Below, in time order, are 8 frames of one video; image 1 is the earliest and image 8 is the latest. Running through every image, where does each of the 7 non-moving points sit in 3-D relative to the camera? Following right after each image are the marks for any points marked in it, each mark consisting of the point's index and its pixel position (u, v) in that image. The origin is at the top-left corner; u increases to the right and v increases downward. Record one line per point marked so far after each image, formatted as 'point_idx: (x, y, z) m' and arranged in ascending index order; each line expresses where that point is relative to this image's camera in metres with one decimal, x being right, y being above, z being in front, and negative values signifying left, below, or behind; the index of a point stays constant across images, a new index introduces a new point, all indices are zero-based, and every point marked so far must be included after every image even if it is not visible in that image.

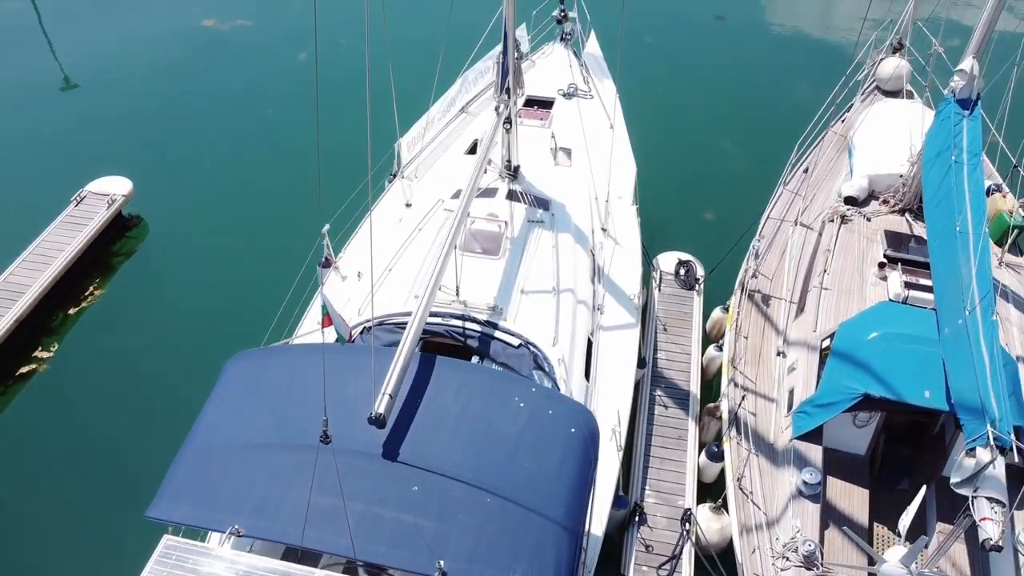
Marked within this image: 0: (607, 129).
0: (+1.3, +2.2, +11.3) m
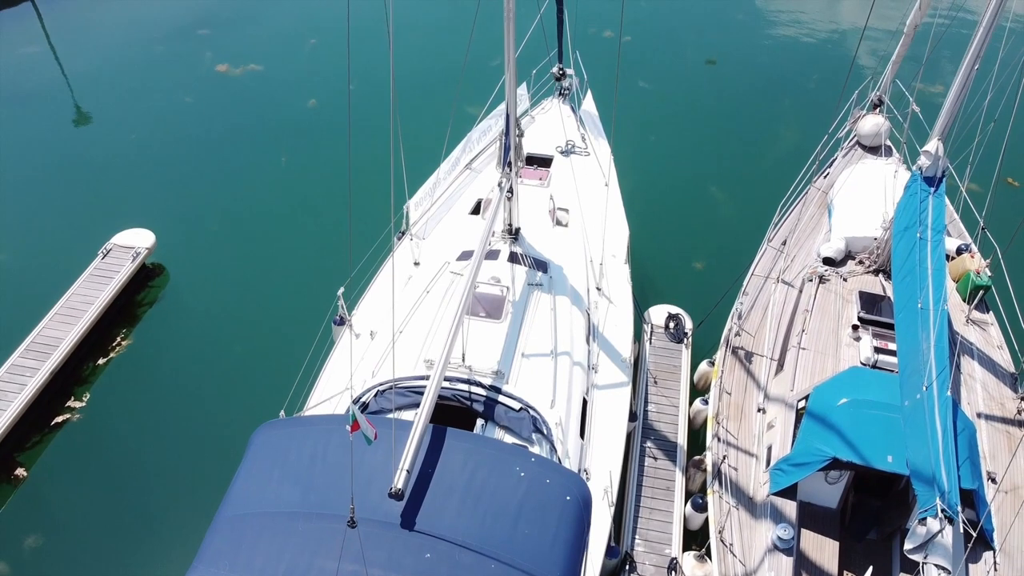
0: (+1.3, +1.5, +12.0) m
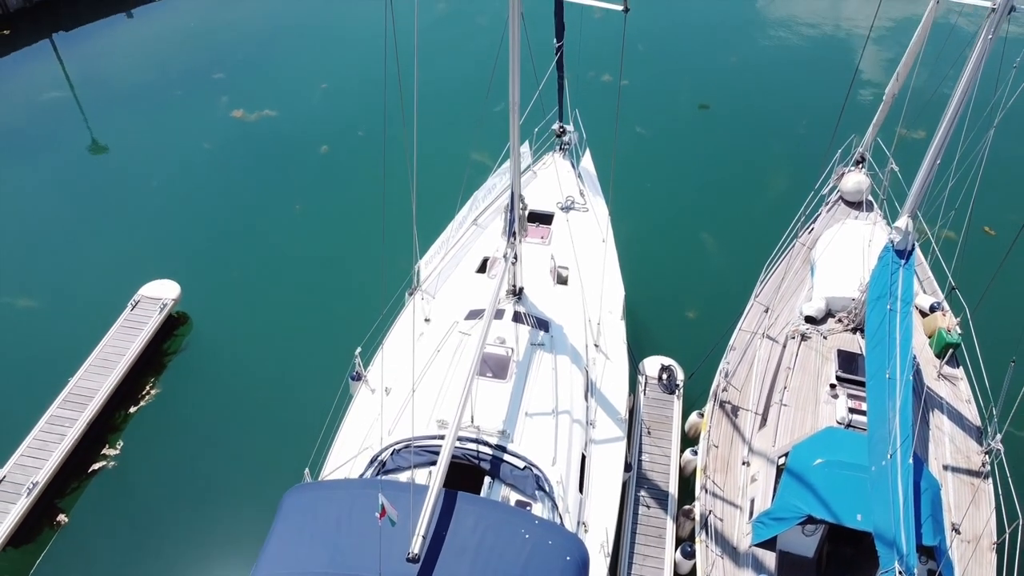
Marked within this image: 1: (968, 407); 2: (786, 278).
0: (+1.4, +0.7, +12.8) m
1: (+6.2, -1.6, +10.9) m
2: (+4.3, +0.1, +12.6) m
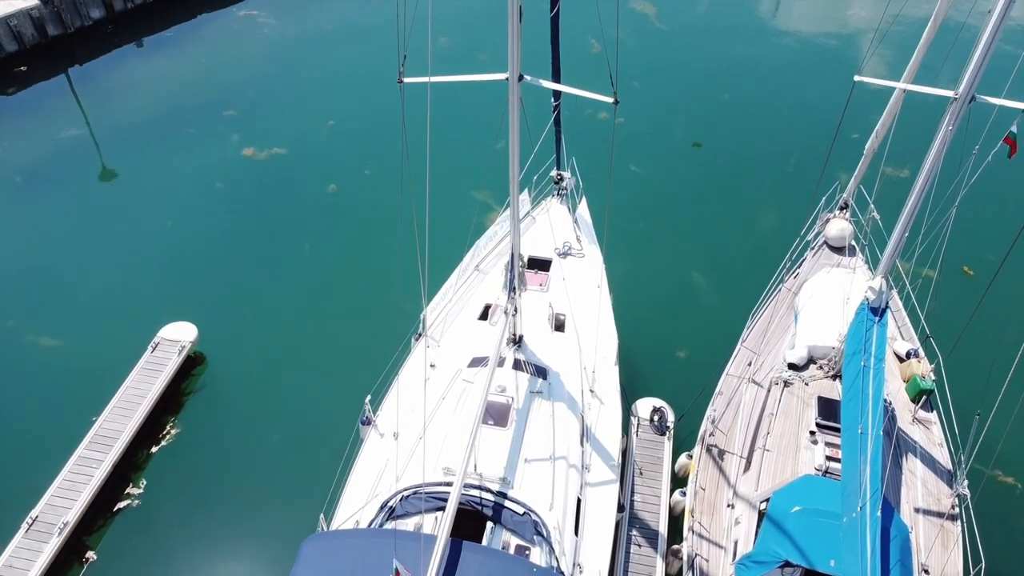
0: (+1.4, 0.0, +13.5) m
1: (+6.2, -2.3, +11.6) m
2: (+4.3, -0.6, +13.3) m
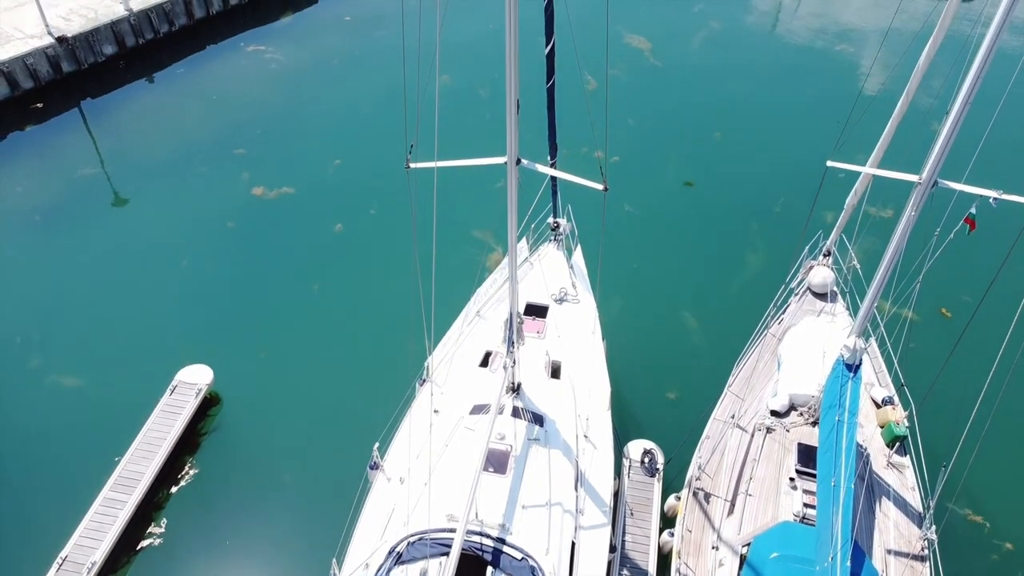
0: (+1.4, -0.8, +14.3) m
1: (+6.2, -3.2, +12.4) m
2: (+4.3, -1.4, +14.1) m
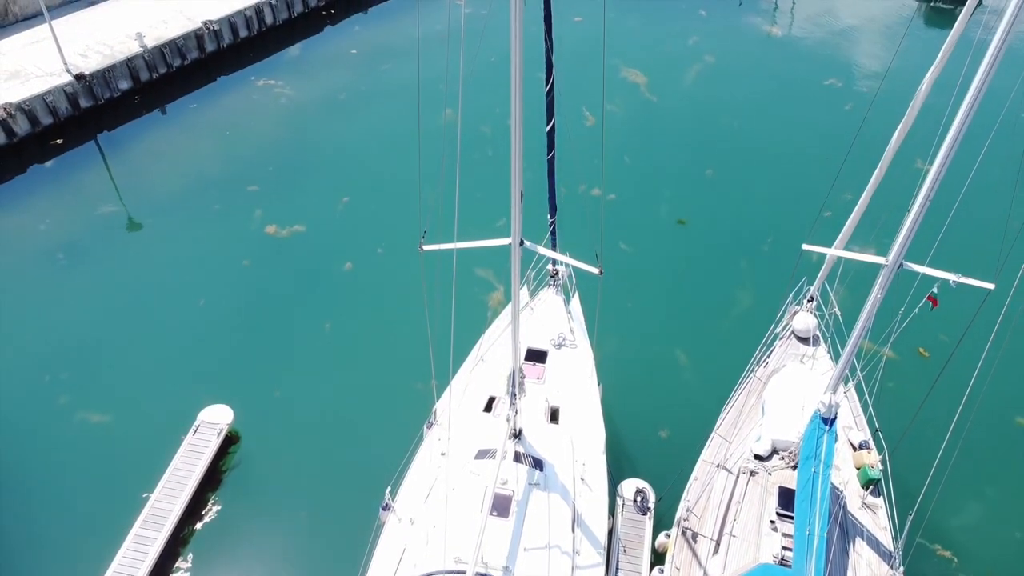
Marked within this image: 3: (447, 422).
0: (+1.4, -1.7, +15.3) m
1: (+6.2, -4.1, +13.4) m
2: (+4.3, -2.3, +15.1) m
3: (-1.2, -2.4, +14.6) m
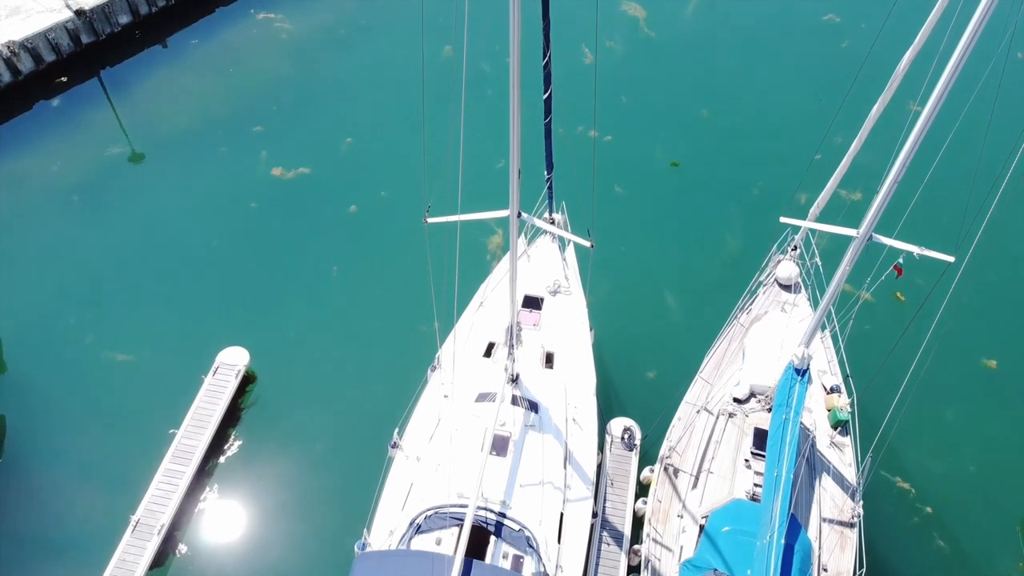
0: (+1.4, -0.8, +16.3) m
1: (+6.1, -3.3, +14.7) m
2: (+4.3, -1.4, +16.2) m
3: (-1.2, -1.5, +15.7) m
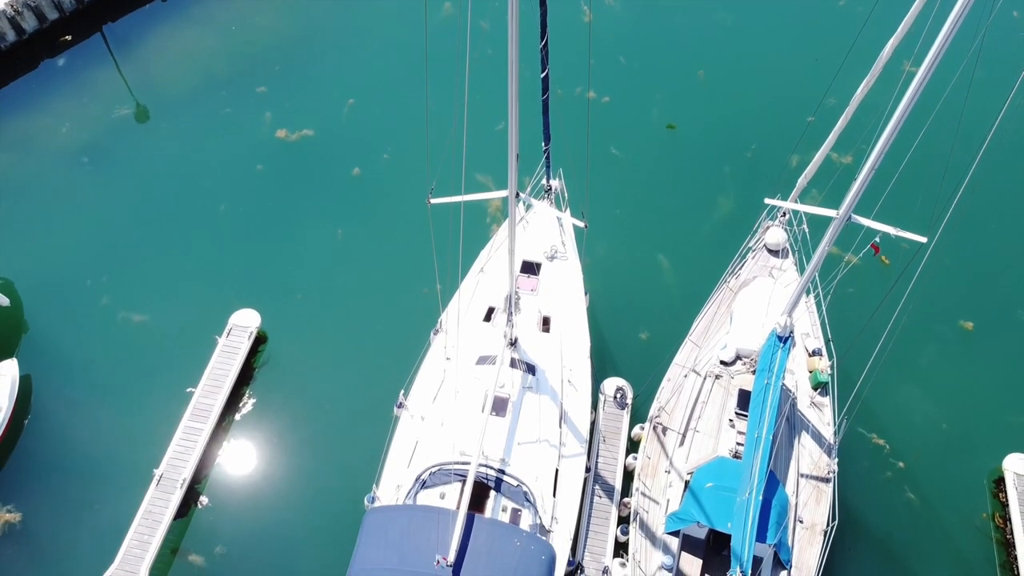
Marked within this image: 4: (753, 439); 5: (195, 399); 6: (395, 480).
0: (+1.4, -0.1, +17.1) m
1: (+6.1, -2.7, +15.7) m
2: (+4.3, -0.7, +17.0) m
3: (-1.3, -0.9, +16.6) m
4: (+4.2, -2.6, +14.0) m
5: (-6.6, -2.3, +16.6) m
6: (-2.1, -3.5, +14.6) m
